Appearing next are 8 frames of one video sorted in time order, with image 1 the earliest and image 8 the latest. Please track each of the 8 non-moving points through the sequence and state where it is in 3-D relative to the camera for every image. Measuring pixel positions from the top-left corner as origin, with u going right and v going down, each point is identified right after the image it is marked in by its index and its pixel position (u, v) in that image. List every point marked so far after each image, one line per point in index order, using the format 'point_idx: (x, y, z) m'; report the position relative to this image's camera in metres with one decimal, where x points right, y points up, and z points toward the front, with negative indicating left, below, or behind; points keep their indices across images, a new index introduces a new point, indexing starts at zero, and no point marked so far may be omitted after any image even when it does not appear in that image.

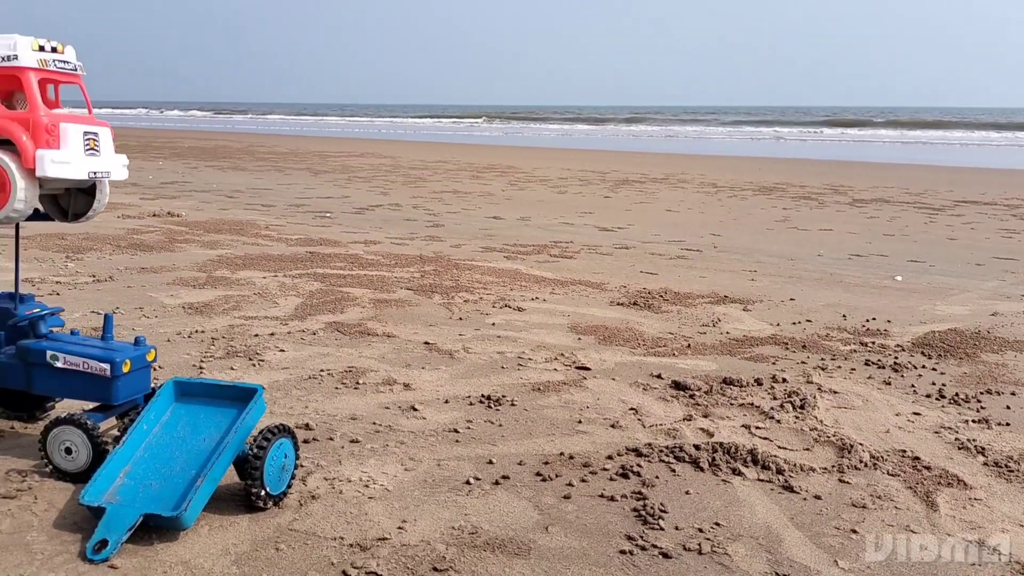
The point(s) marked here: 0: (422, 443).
0: (-0.6, -1.0, +5.9) m
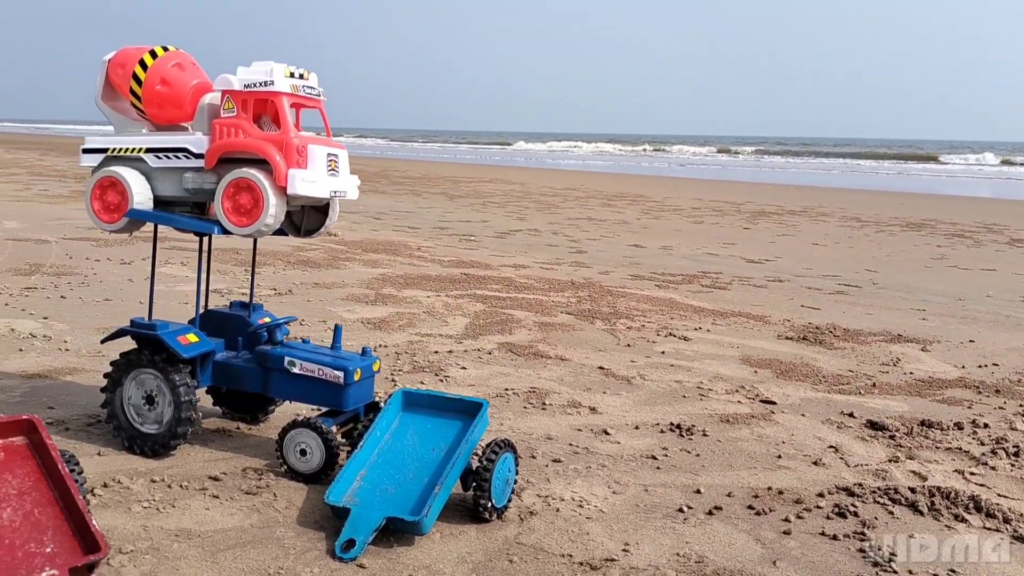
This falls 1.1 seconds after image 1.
0: (+0.8, -1.2, +5.9) m
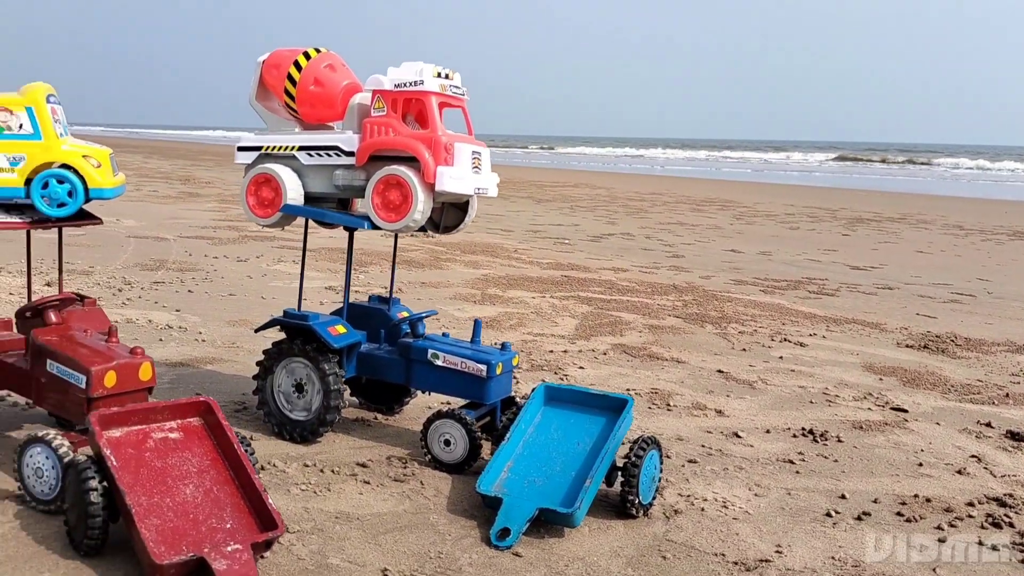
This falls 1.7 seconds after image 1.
0: (+1.7, -1.2, +5.9) m
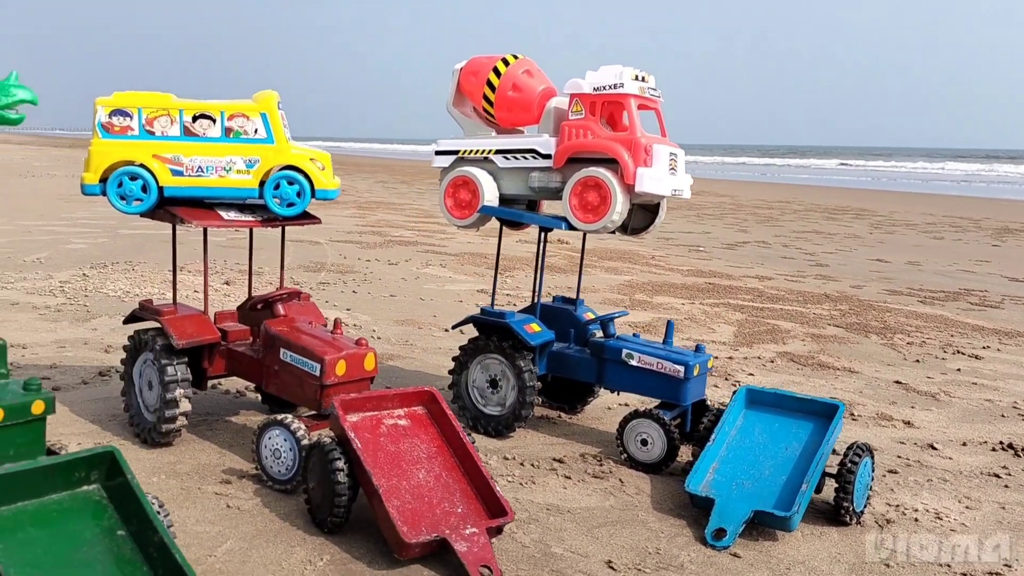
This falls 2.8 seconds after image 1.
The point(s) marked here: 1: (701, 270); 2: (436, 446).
0: (+2.9, -1.2, +5.6) m
1: (+3.7, +0.3, +17.4) m
2: (-0.4, -0.8, +4.5) m
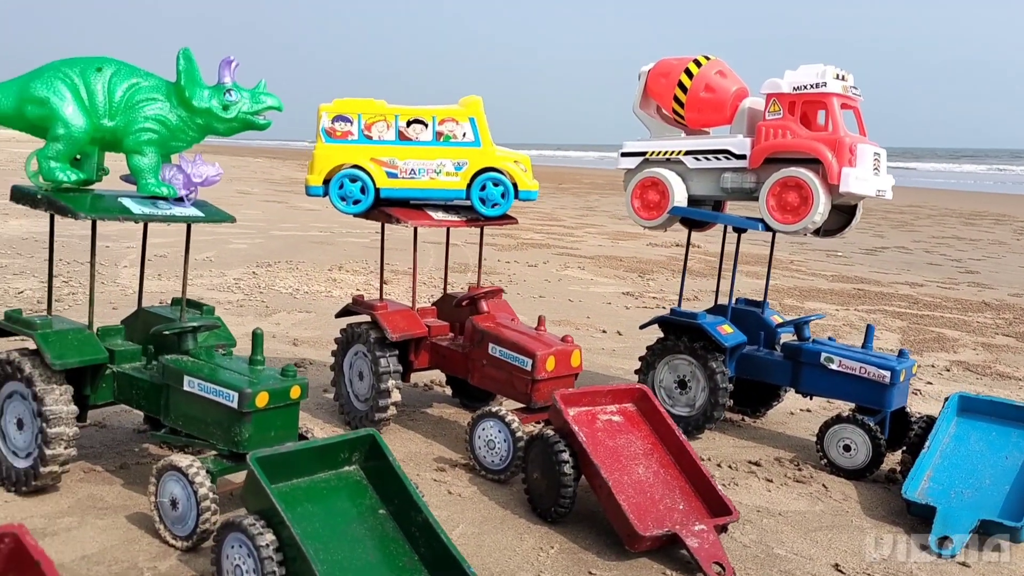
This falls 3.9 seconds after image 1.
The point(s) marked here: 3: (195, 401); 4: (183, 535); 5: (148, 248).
0: (+4.1, -1.3, +5.3) m
1: (+6.4, +0.2, +16.9) m
2: (+0.7, -0.8, +4.6) m
3: (-1.5, -0.5, +4.2) m
4: (-1.4, -1.1, +3.9) m
5: (-5.6, +0.6, +13.5) m
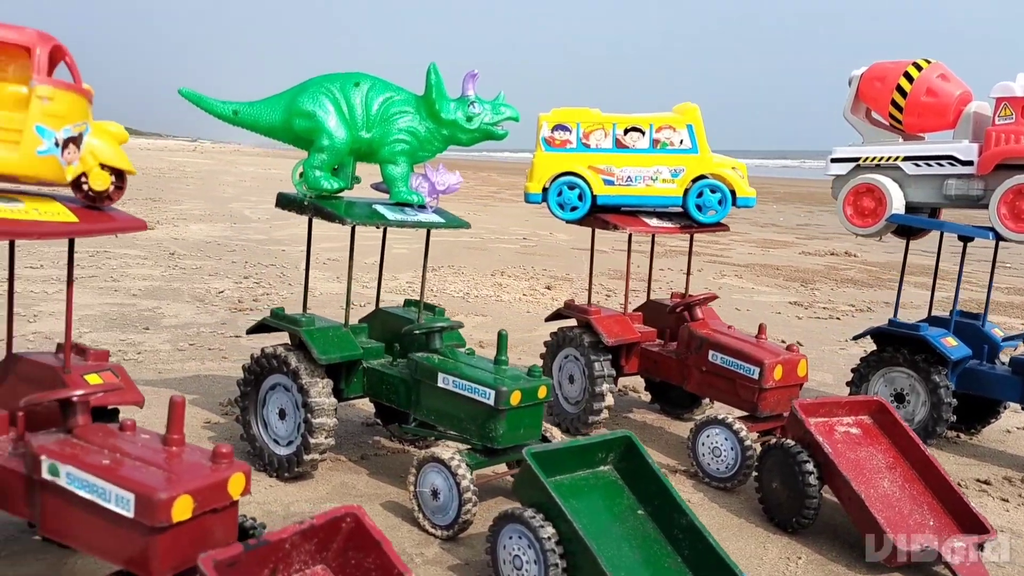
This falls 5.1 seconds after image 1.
0: (+5.4, -1.4, +4.7) m
1: (+9.2, 0.0, +15.9) m
2: (+1.9, -0.9, +4.5) m
3: (-0.3, -0.5, +4.4) m
4: (-0.3, -1.1, +4.1) m
5: (-3.1, +0.6, +14.2) m
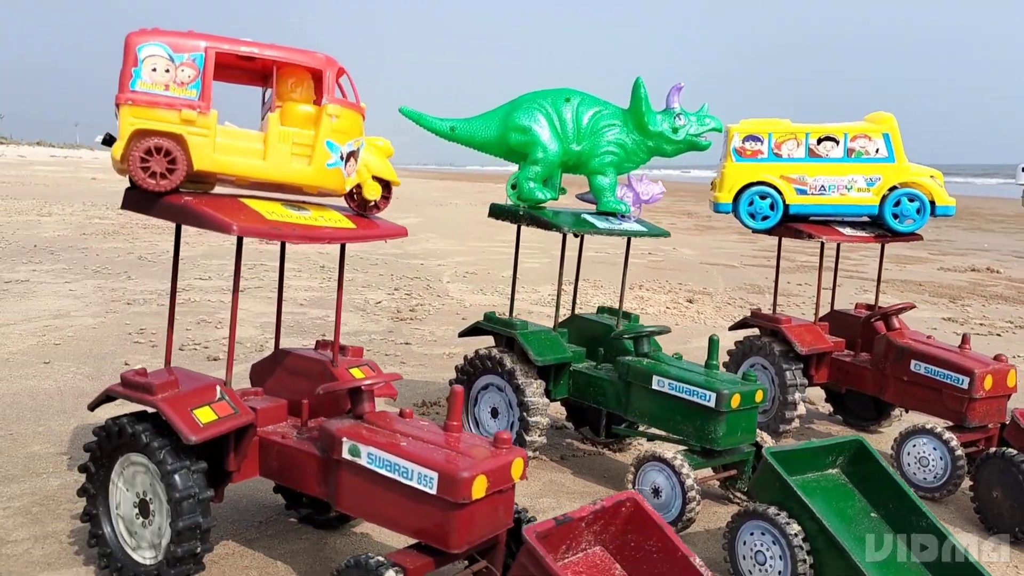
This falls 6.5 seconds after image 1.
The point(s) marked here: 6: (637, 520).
0: (+6.5, -1.5, +4.2) m
1: (+11.5, -0.3, +14.9) m
2: (+3.0, -0.9, +4.4) m
3: (+0.8, -0.6, +4.5) m
4: (+0.7, -1.1, +4.2) m
5: (-0.9, +0.4, +14.6) m
6: (+0.4, -0.8, +3.0) m
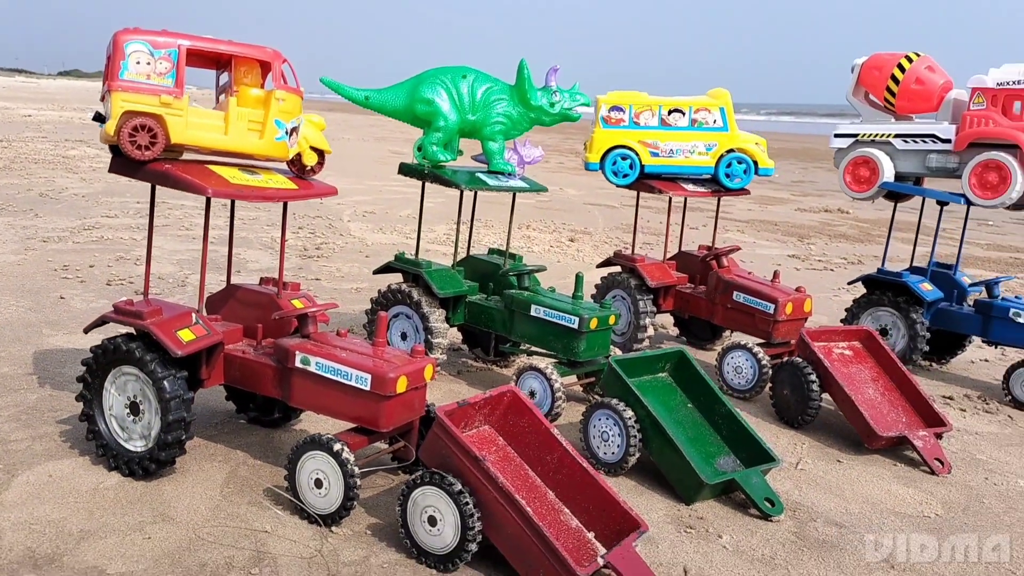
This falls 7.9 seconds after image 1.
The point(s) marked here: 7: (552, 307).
0: (+5.9, -1.1, +6.2) m
1: (+9.6, +0.8, +17.3) m
2: (+2.4, -0.6, +5.9) m
3: (+0.2, -0.2, +5.7) m
4: (+0.2, -0.8, +5.4) m
5: (-2.7, +1.4, +15.4) m
6: (0.0, -0.6, +4.1) m
7: (+0.3, -0.1, +5.6) m
